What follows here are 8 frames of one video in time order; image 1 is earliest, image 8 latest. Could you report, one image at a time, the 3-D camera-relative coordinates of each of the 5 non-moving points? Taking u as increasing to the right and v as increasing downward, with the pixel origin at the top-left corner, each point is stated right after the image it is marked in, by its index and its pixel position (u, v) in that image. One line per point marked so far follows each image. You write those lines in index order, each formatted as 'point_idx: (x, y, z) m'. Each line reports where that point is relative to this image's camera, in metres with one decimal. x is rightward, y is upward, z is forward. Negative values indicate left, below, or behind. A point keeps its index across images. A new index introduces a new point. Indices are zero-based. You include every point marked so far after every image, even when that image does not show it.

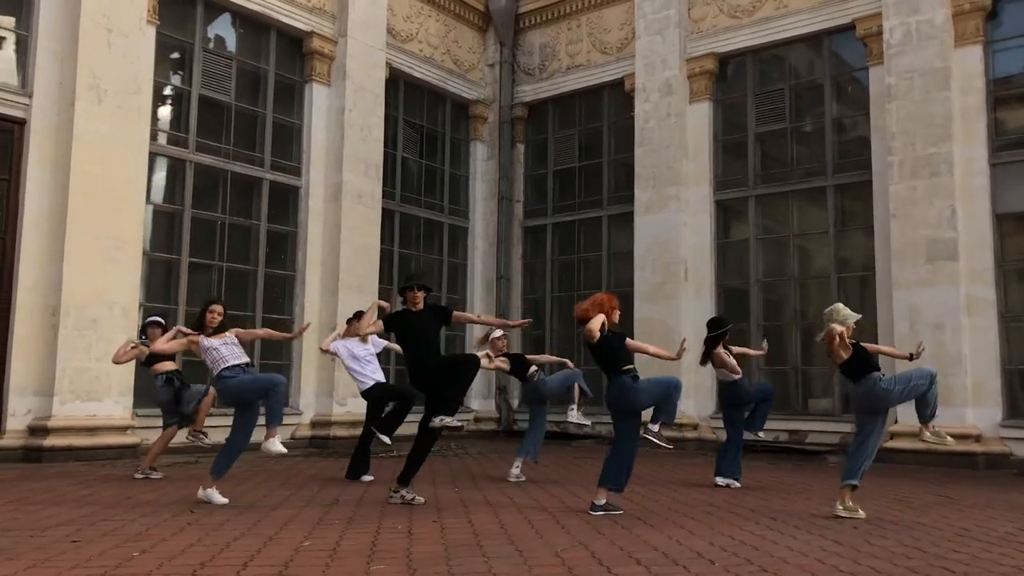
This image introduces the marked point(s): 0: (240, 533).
0: (-1.5, -1.3, +4.6) m
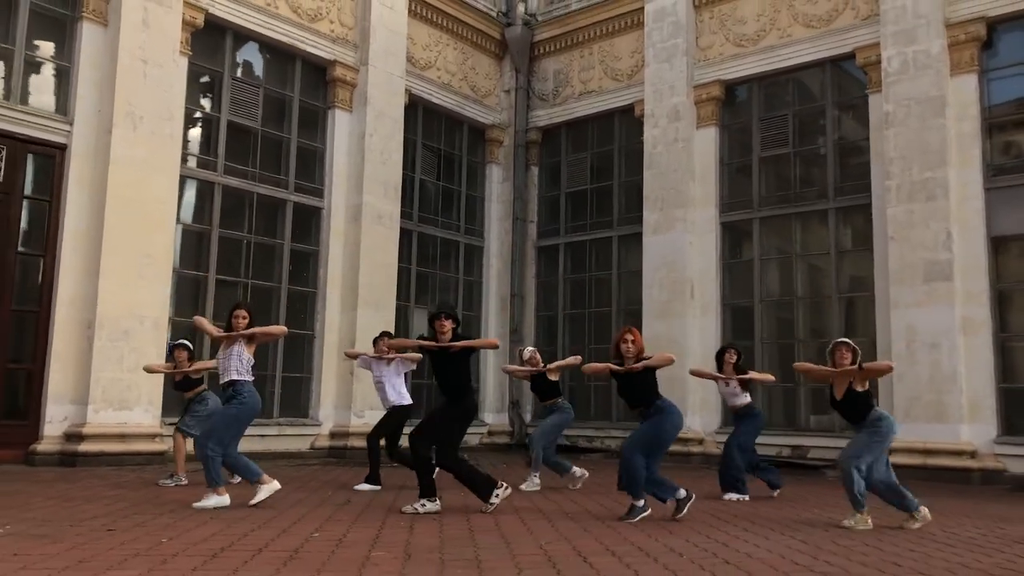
0: (-1.5, -1.4, +5.0) m
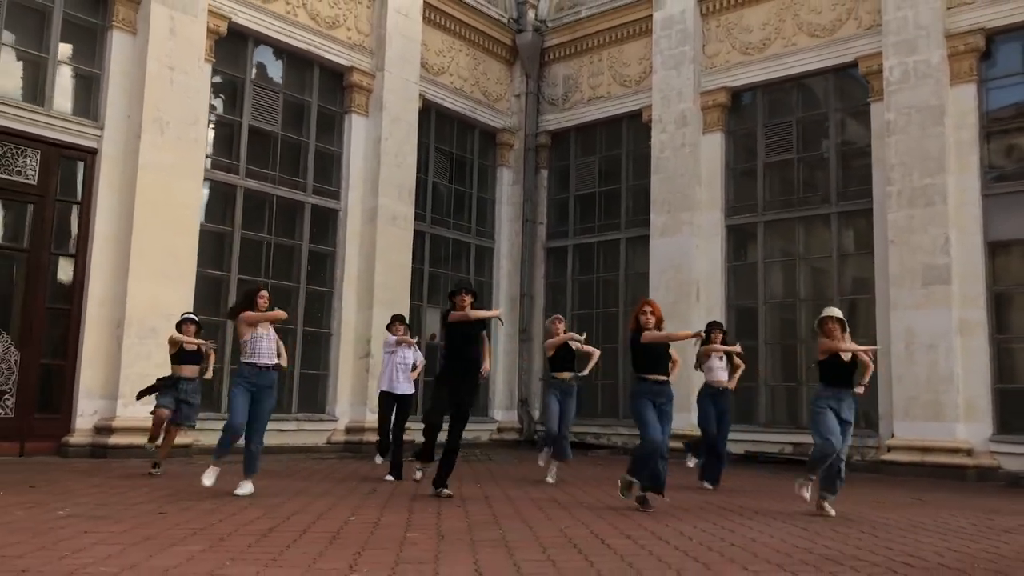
0: (-1.4, -1.4, +5.4) m
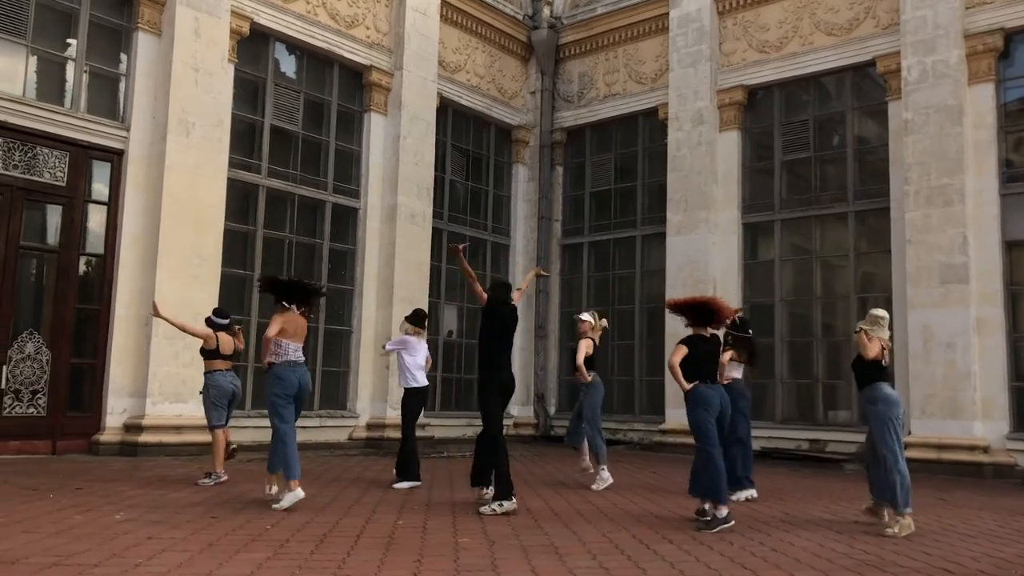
0: (-1.1, -1.5, +5.5) m
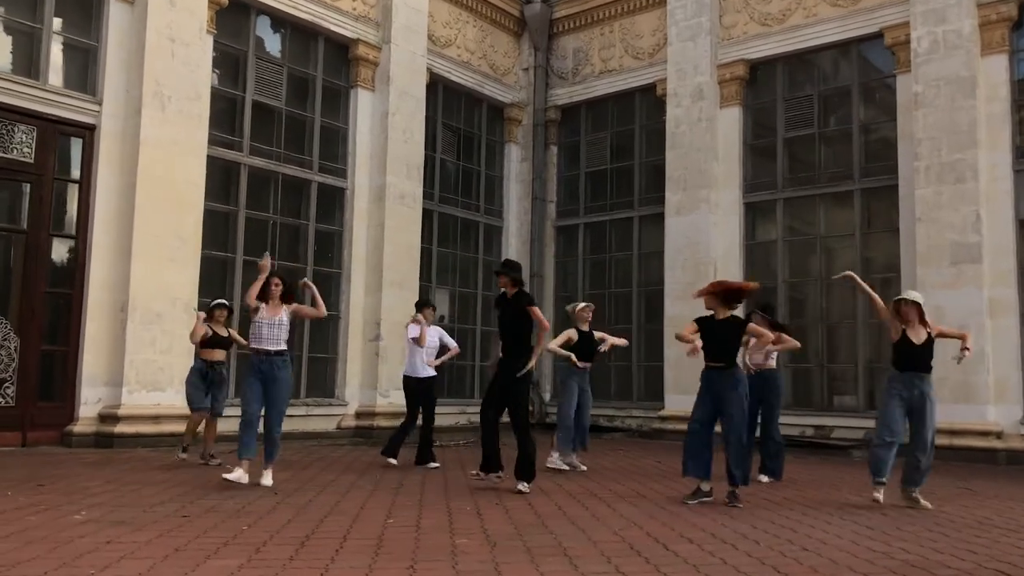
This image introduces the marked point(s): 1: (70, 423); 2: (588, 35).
0: (-1.1, -1.3, +5.1) m
1: (-4.8, -1.5, +9.1) m
2: (+1.3, +4.4, +14.5) m
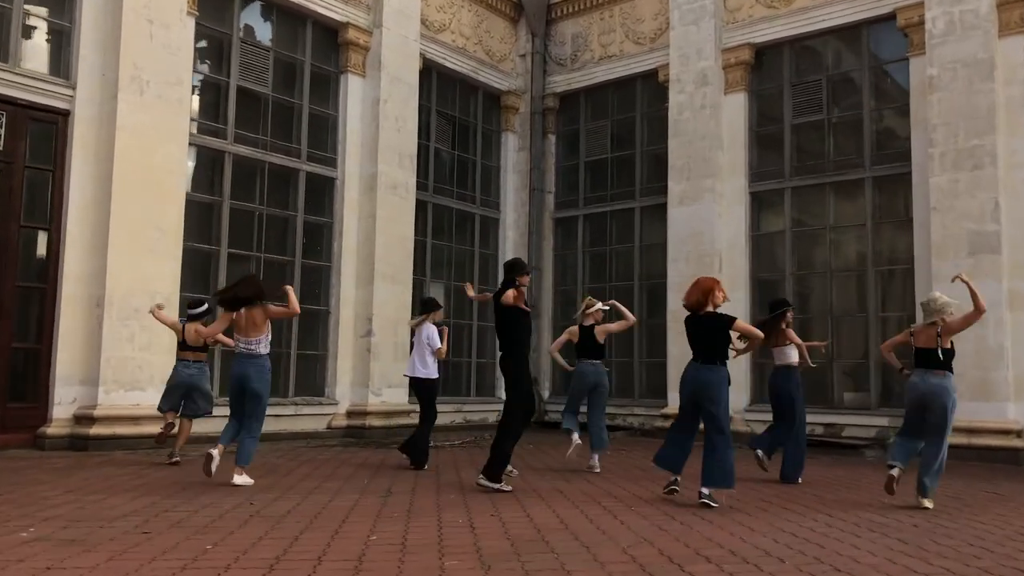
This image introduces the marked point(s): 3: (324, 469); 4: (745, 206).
0: (-1.1, -1.3, +4.6) m
1: (-4.8, -1.4, +8.7) m
2: (+1.3, +4.5, +14.0) m
3: (-1.7, -1.6, +7.7) m
4: (+3.3, +1.2, +12.1) m
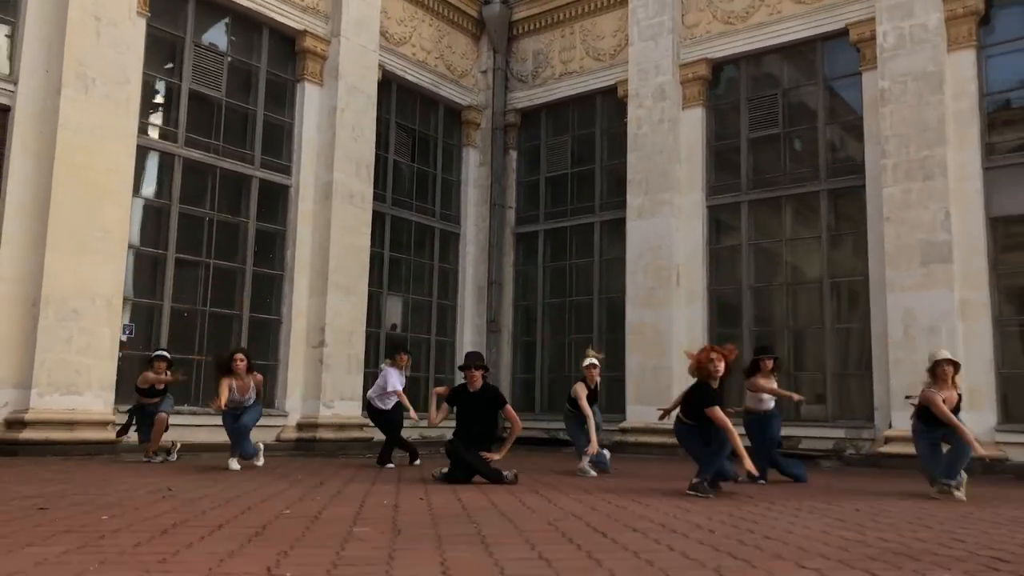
0: (-1.5, -1.1, +4.4) m
1: (-5.3, -1.4, +8.3) m
2: (+0.6, +4.2, +14.1) m
3: (-2.2, -1.6, +7.4) m
4: (+2.7, +1.0, +12.1) m
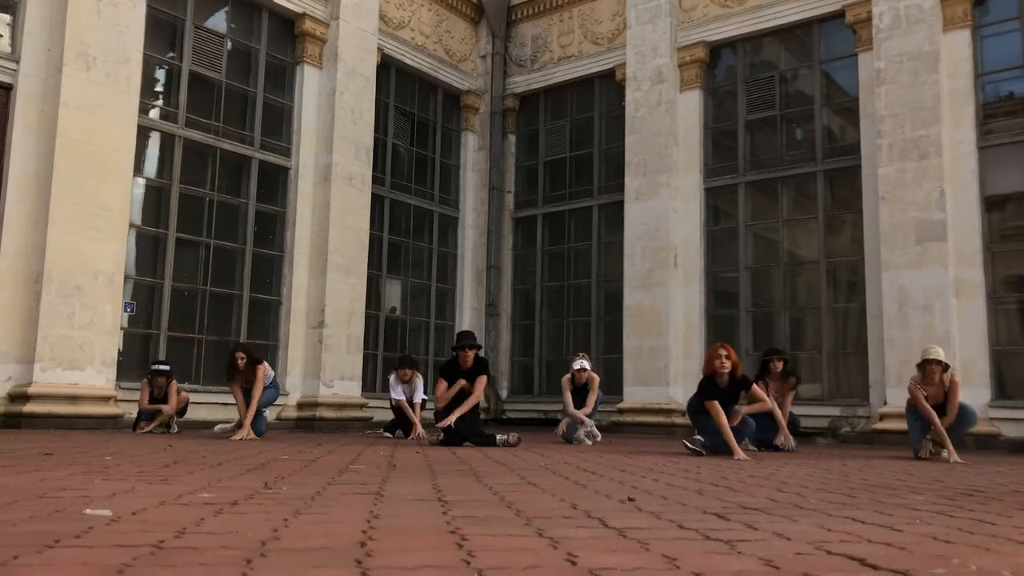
0: (-1.6, -0.9, +4.5) m
1: (-5.3, -1.1, +8.4) m
2: (+0.6, +4.5, +14.2) m
3: (-2.2, -1.4, +7.5) m
4: (+2.7, +1.2, +12.1) m
